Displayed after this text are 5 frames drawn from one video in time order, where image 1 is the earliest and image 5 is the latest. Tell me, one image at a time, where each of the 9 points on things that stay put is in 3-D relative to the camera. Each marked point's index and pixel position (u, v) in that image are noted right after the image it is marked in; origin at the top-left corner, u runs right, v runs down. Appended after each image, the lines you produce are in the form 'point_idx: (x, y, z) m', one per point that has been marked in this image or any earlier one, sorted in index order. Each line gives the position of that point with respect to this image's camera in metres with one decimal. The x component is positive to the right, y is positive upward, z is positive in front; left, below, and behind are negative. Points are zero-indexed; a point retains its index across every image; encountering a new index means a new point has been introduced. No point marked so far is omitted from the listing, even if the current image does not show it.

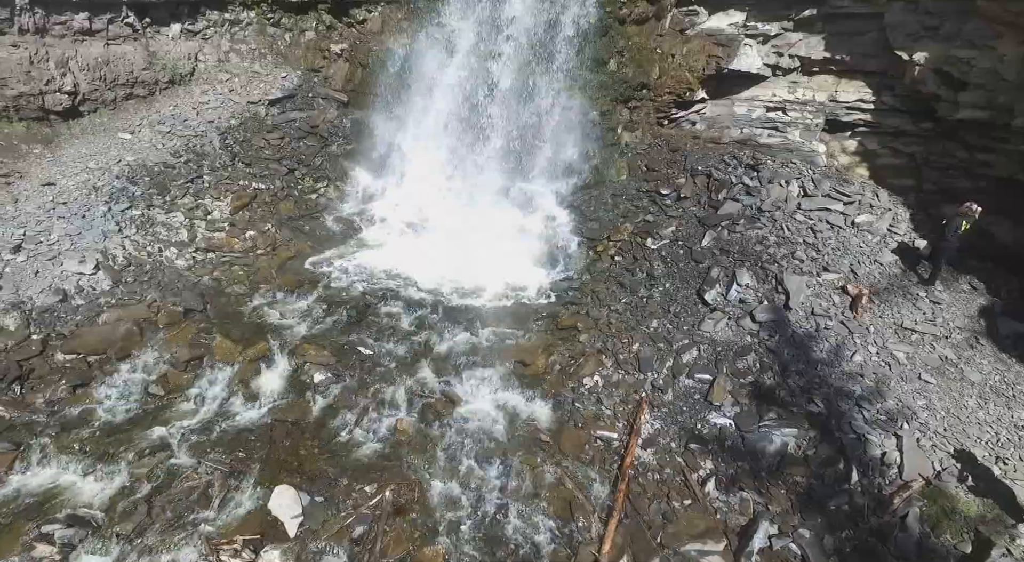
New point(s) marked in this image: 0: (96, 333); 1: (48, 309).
0: (-5.1, -0.7, +7.9) m
1: (-5.9, -0.4, +8.2) m
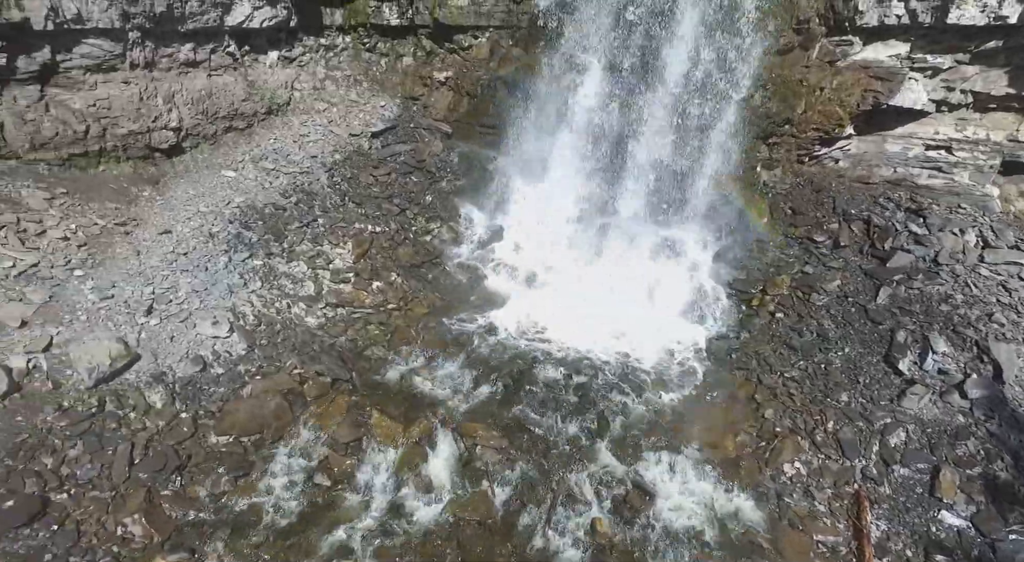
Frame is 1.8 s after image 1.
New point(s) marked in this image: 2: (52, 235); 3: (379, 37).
0: (-3.0, -1.5, +7.3) m
1: (-3.8, -1.2, +7.5) m
2: (-6.0, +0.6, +8.4) m
3: (-2.9, +5.2, +13.7) m
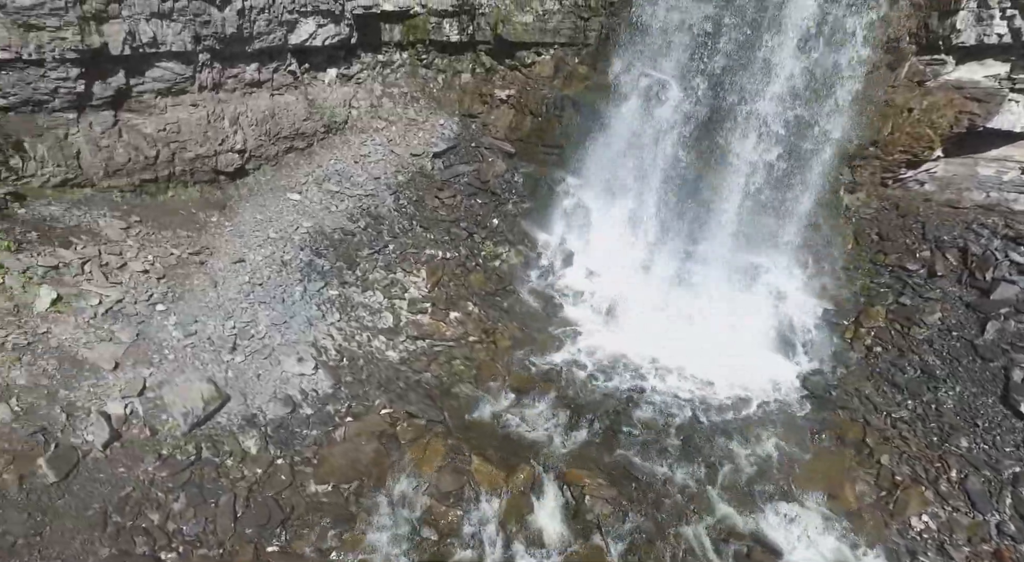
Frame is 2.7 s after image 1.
0: (-1.8, -1.9, +6.9) m
1: (-2.6, -1.6, +7.2) m
2: (-4.8, +0.2, +8.1) m
3: (-1.6, +4.8, +13.5) m
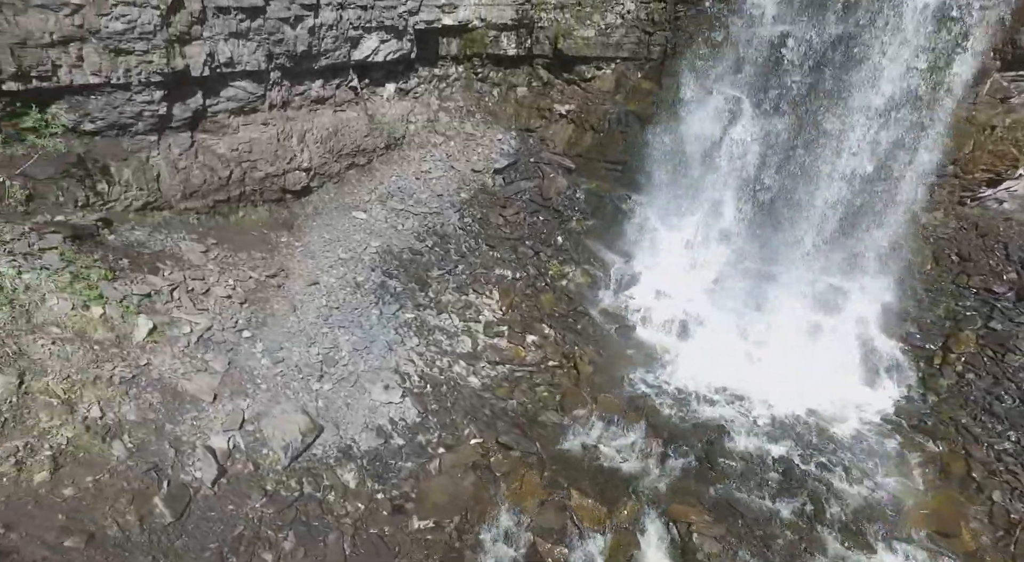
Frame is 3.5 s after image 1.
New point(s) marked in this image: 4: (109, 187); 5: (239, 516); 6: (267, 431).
0: (-0.7, -2.2, +6.8) m
1: (-1.5, -1.9, +7.1) m
2: (-3.7, -0.1, +8.0) m
3: (-0.4, +4.4, +13.3) m
4: (-5.0, +1.2, +8.0) m
5: (-2.5, -2.2, +5.9) m
6: (-2.5, -1.6, +6.6) m
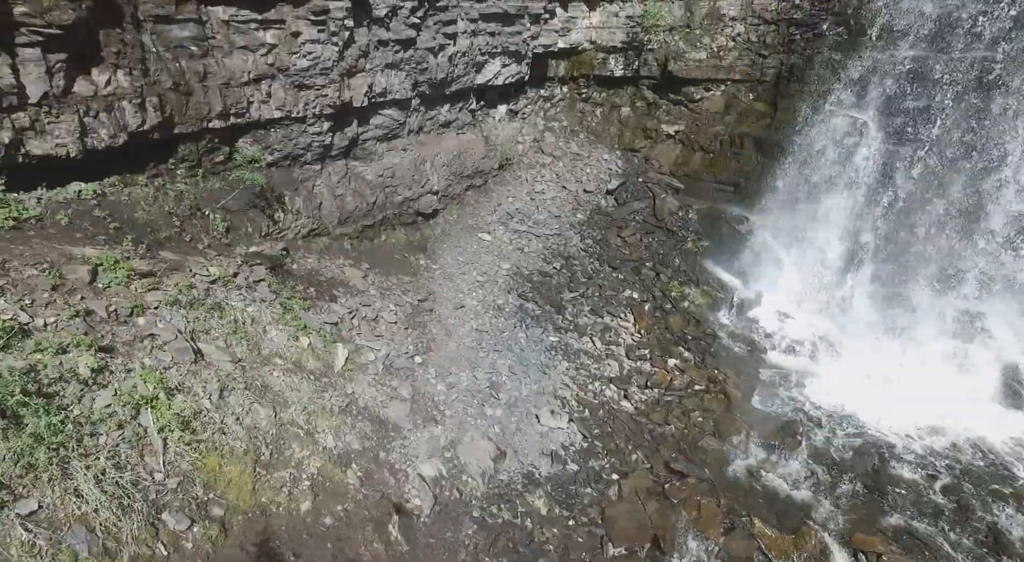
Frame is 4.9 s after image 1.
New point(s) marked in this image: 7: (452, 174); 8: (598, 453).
0: (+1.3, -2.6, +7.0) m
1: (+0.5, -2.3, +7.3) m
2: (-1.6, -0.5, +8.3) m
3: (+1.8, +4.1, +13.5) m
4: (-2.9, +0.8, +8.3) m
5: (-0.5, -2.5, +6.1) m
6: (-0.5, -1.9, +6.8) m
7: (-1.0, +1.9, +11.4) m
8: (+1.0, -2.1, +7.8) m
